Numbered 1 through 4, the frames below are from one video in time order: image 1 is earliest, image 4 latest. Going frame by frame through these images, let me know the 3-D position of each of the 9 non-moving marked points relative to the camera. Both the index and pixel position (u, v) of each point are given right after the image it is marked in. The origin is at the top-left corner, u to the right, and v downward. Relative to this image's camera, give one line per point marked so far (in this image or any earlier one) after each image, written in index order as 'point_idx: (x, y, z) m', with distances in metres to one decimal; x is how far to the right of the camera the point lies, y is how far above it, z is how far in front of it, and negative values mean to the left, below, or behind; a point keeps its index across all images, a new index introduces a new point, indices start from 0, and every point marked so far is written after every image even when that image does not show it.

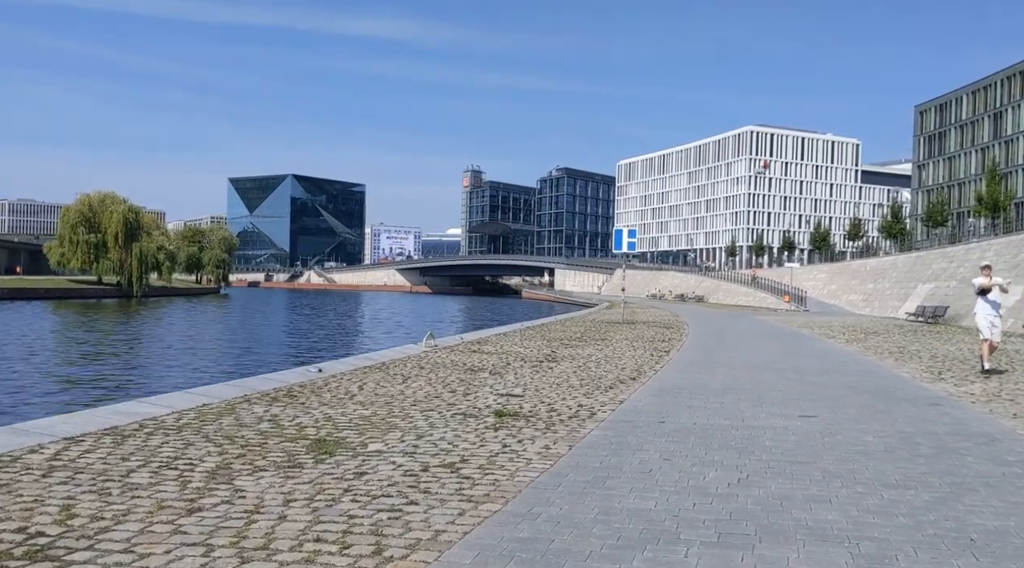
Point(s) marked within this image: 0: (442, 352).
0: (-1.5, -1.5, +17.1) m
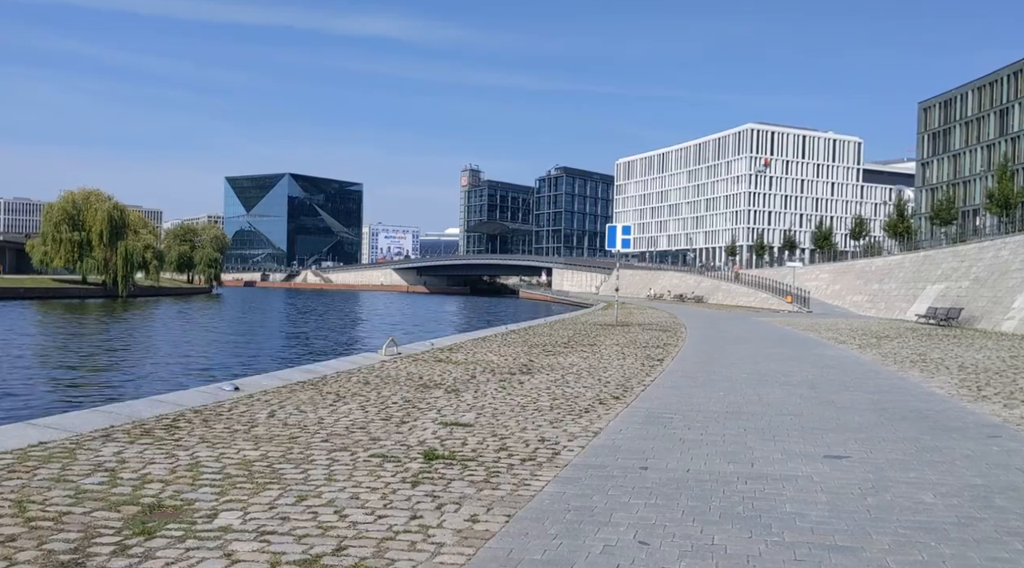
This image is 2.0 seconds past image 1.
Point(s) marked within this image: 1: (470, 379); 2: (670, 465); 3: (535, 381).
0: (-2.1, -1.5, +14.9) m
1: (-0.7, -1.6, +13.2) m
2: (+1.4, -1.6, +7.0) m
3: (+0.4, -1.6, +13.4) m
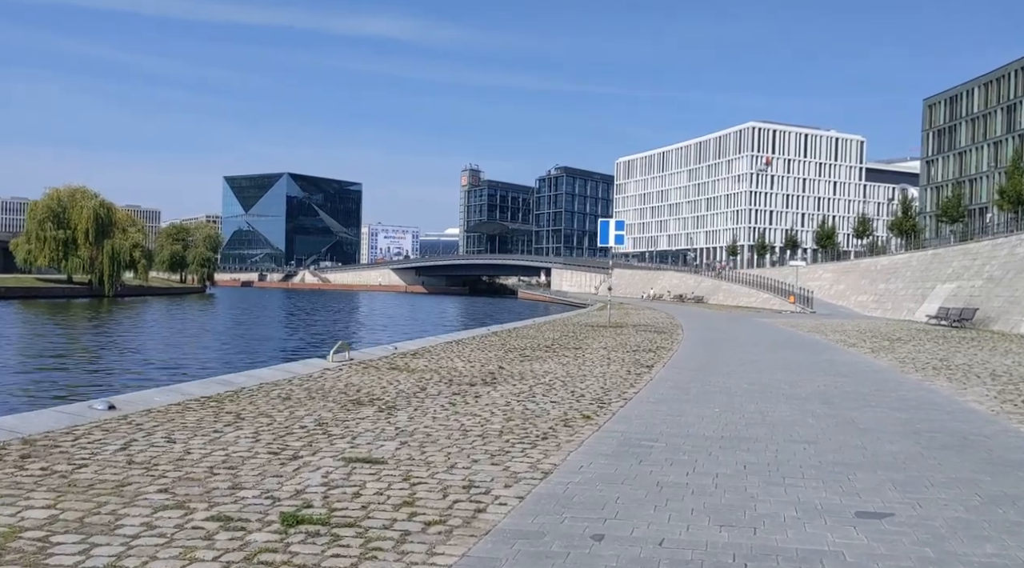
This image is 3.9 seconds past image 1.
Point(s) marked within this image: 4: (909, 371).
0: (-2.7, -1.4, +12.8) m
1: (-1.3, -1.5, +11.1) m
2: (+0.8, -1.5, +4.9) m
3: (-0.2, -1.5, +11.2) m
4: (+7.7, -1.7, +15.5) m
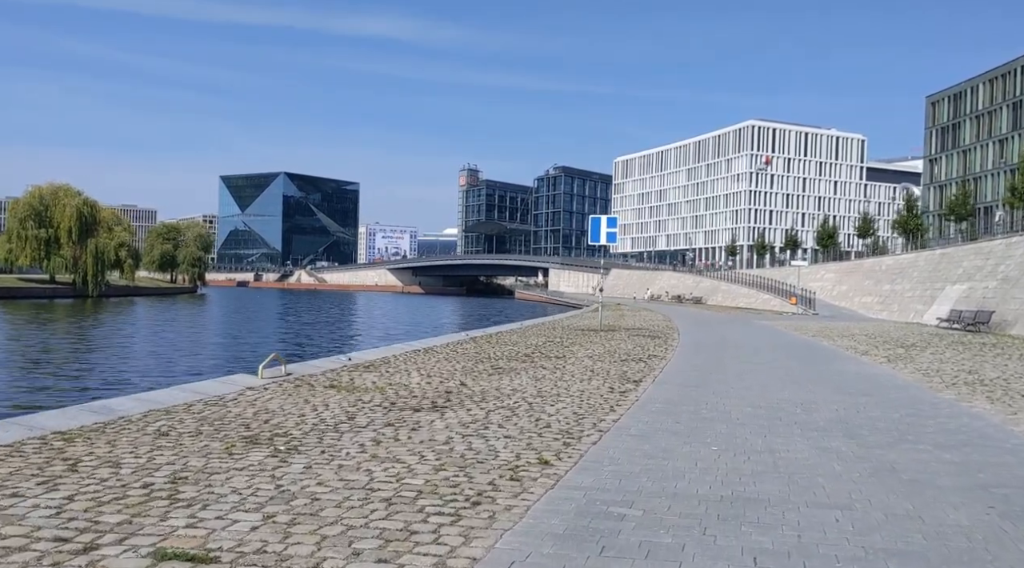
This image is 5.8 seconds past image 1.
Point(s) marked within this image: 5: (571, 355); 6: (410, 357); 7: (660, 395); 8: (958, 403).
0: (-3.3, -1.5, +10.6) m
1: (-1.9, -1.5, +8.9) m
2: (+0.2, -1.5, +2.7) m
3: (-0.8, -1.6, +9.1) m
4: (+7.1, -1.7, +13.3) m
5: (+1.4, -1.7, +19.1) m
6: (-2.1, -1.5, +16.9) m
7: (+2.2, -1.6, +11.8) m
8: (+6.4, -1.7, +11.4) m
